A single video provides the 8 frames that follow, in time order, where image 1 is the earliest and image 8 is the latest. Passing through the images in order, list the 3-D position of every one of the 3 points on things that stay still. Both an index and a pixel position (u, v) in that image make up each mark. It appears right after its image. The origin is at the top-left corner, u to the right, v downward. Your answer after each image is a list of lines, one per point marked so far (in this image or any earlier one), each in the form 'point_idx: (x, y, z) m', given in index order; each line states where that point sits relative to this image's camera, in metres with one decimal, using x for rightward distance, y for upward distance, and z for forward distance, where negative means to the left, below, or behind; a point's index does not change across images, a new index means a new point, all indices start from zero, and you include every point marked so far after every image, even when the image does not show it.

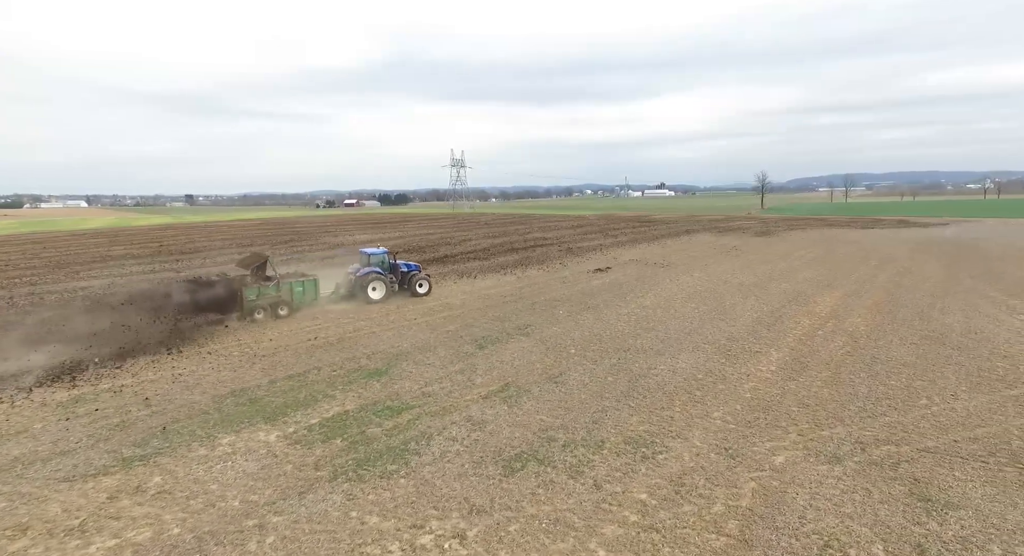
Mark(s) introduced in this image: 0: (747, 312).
0: (+6.5, -1.0, +15.6) m
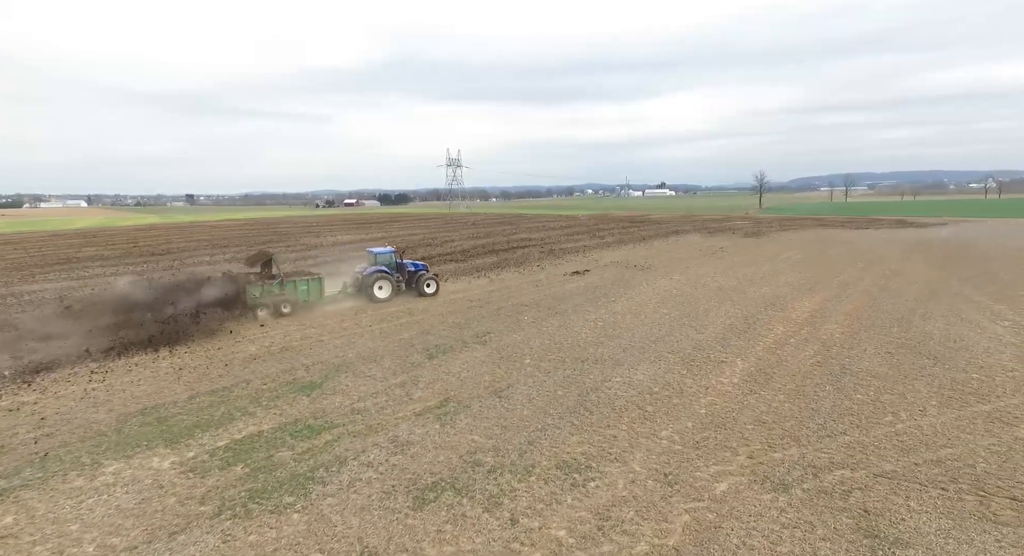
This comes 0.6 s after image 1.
0: (+5.5, -1.1, +15.1) m
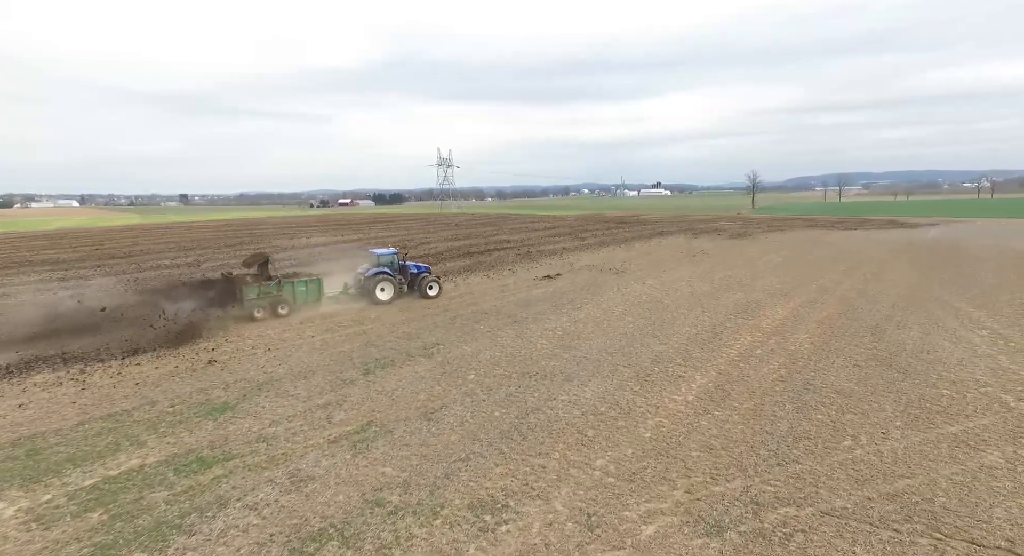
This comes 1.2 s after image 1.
0: (+4.4, -1.3, +14.5) m
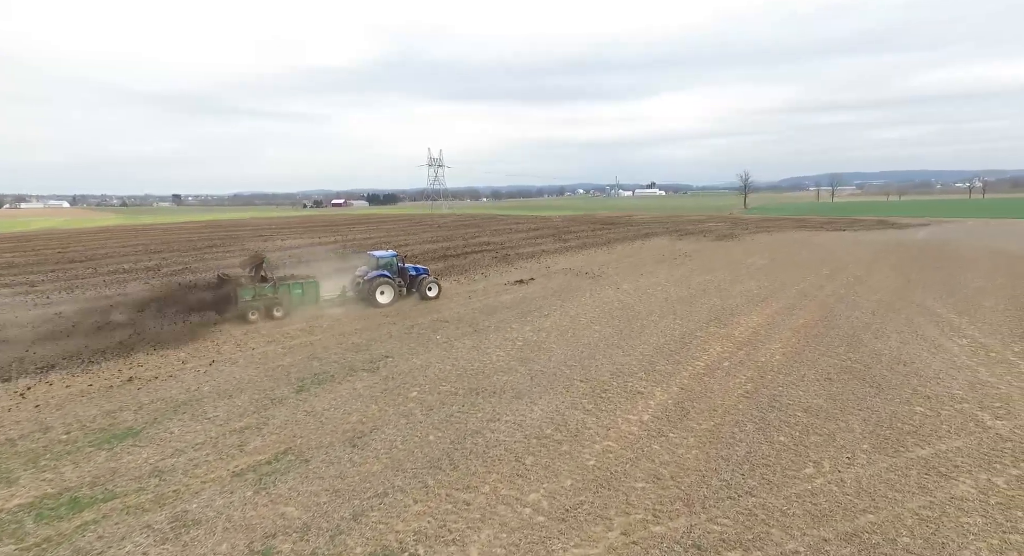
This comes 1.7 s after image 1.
0: (+3.5, -1.5, +13.8) m
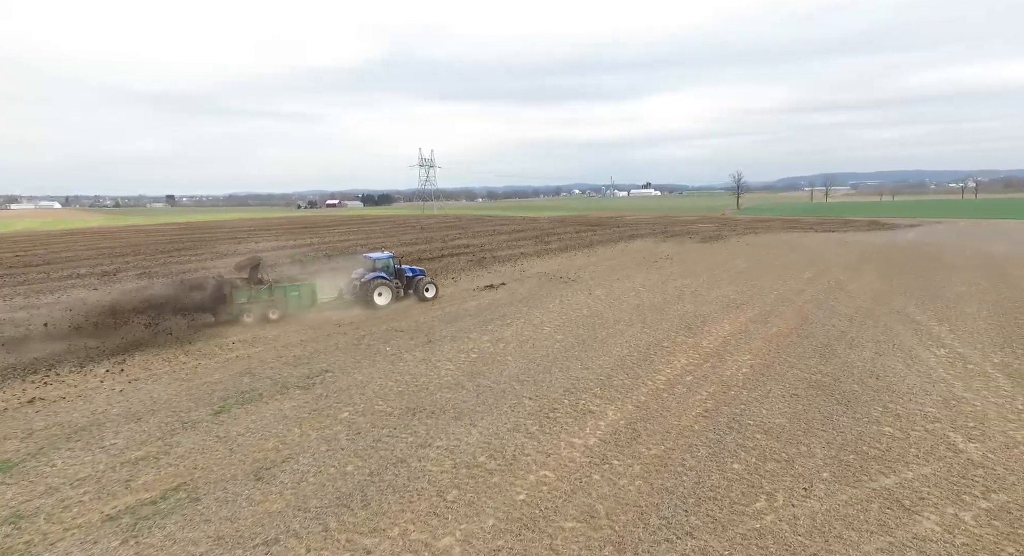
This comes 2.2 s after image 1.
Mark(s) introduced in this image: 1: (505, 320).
0: (+2.4, -1.6, +13.1) m
1: (-0.2, -1.1, +15.5) m
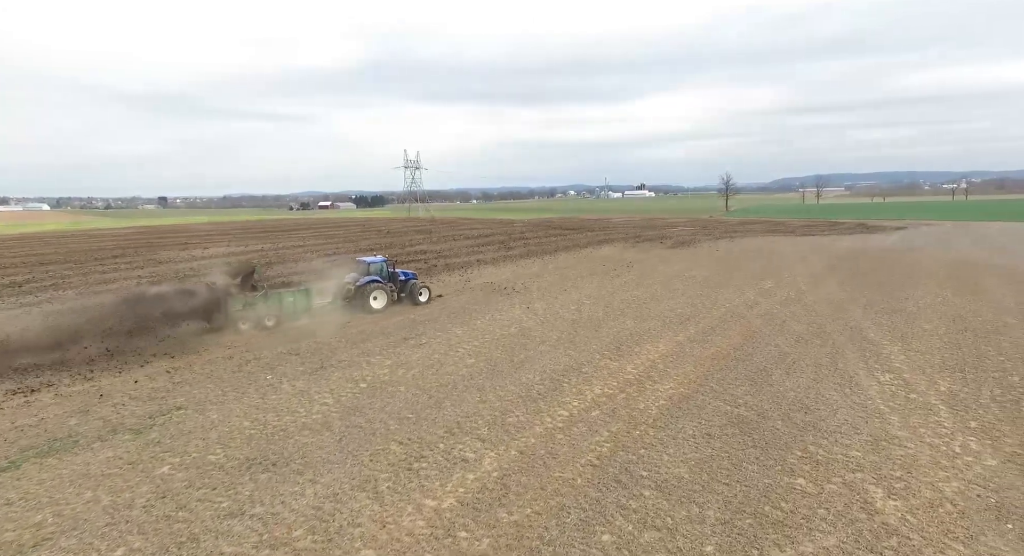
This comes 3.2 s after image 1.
0: (+0.3, -2.1, +11.8) m
1: (-2.3, -1.6, +14.2) m
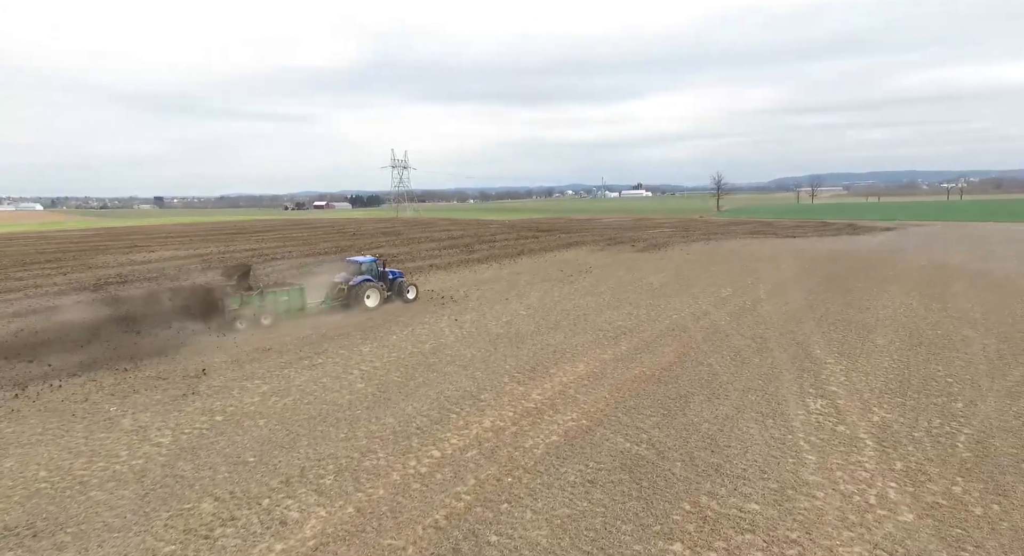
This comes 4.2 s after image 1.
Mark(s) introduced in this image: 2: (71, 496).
0: (-1.8, -2.4, +10.6) m
1: (-4.5, -1.9, +12.9) m
2: (-5.6, -2.8, +7.2) m
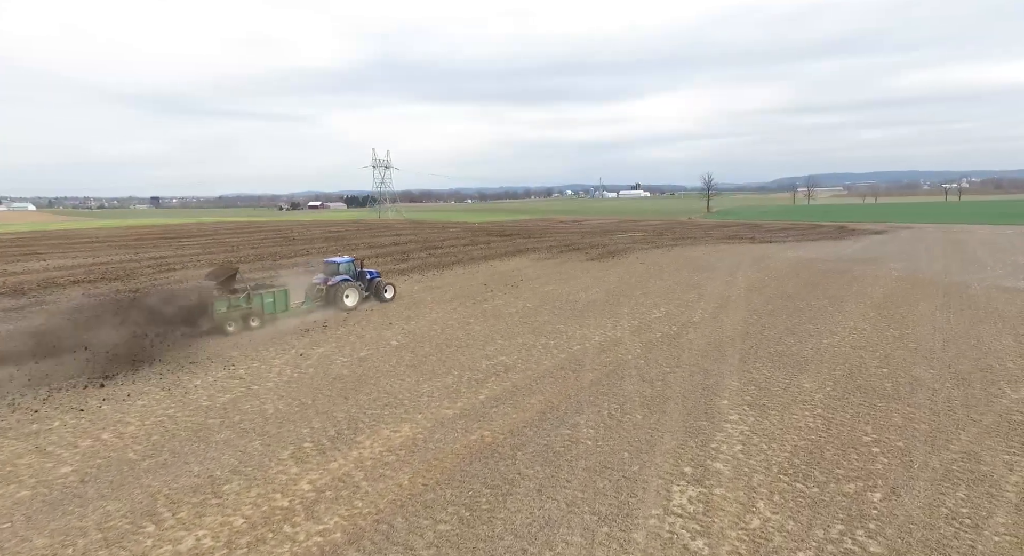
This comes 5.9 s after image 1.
0: (-5.4, -3.1, +7.5) m
1: (-8.1, -2.6, +9.8) m
2: (-9.1, -3.5, +4.1) m
